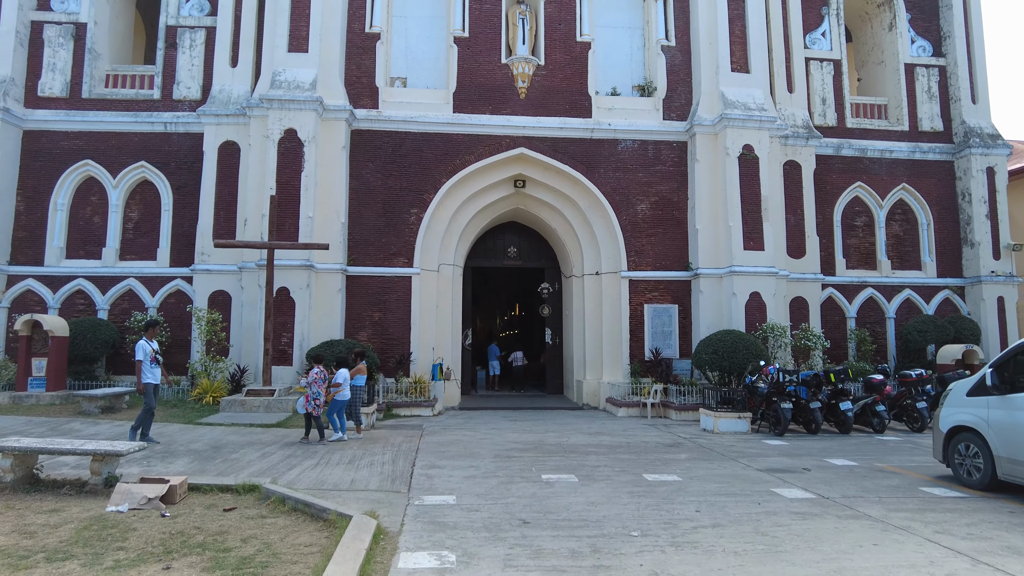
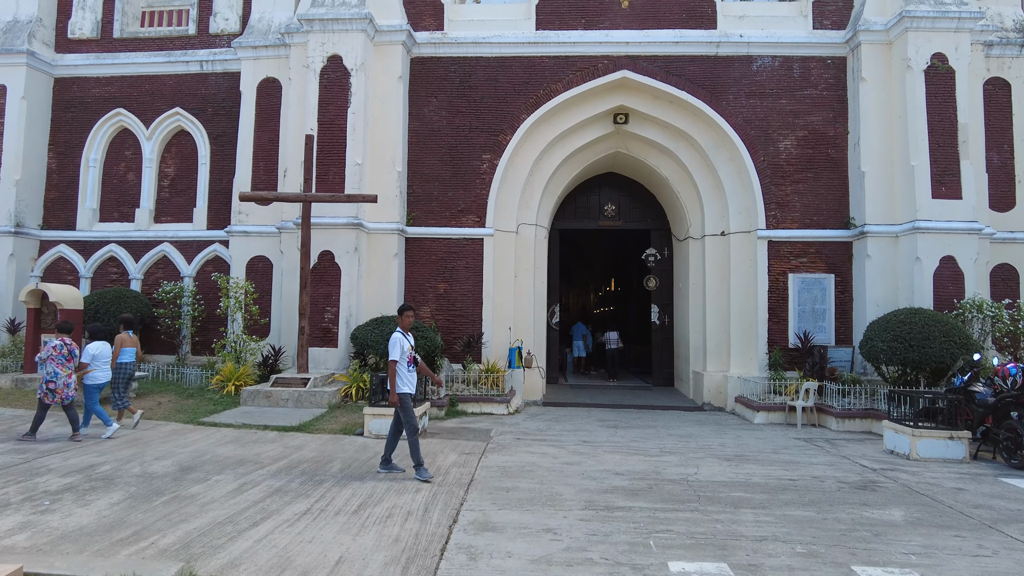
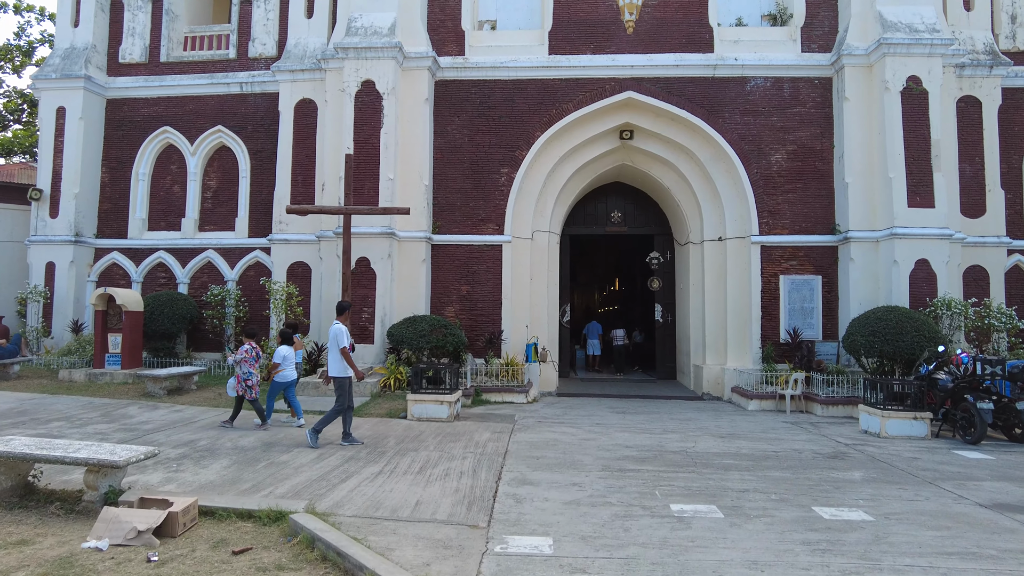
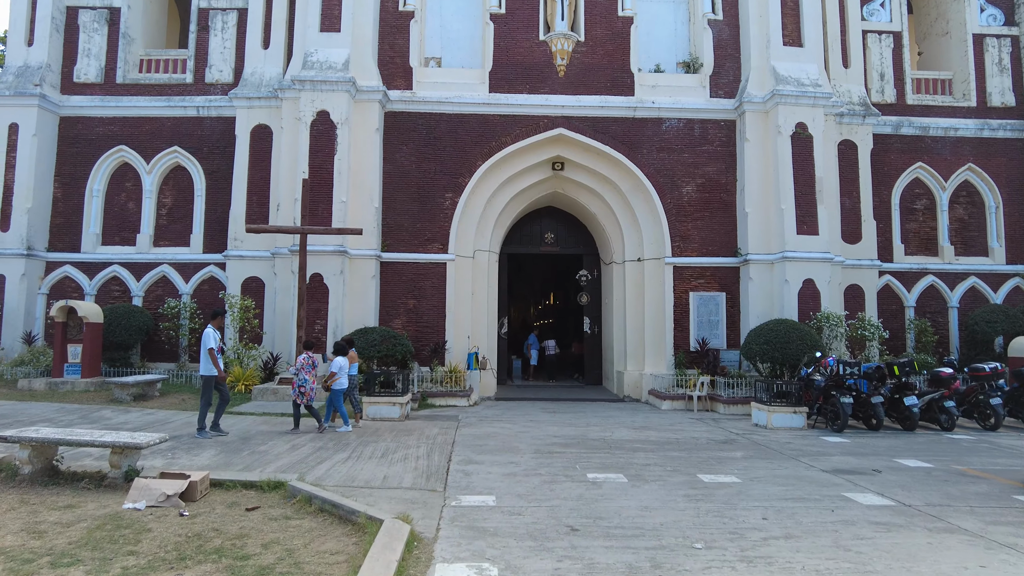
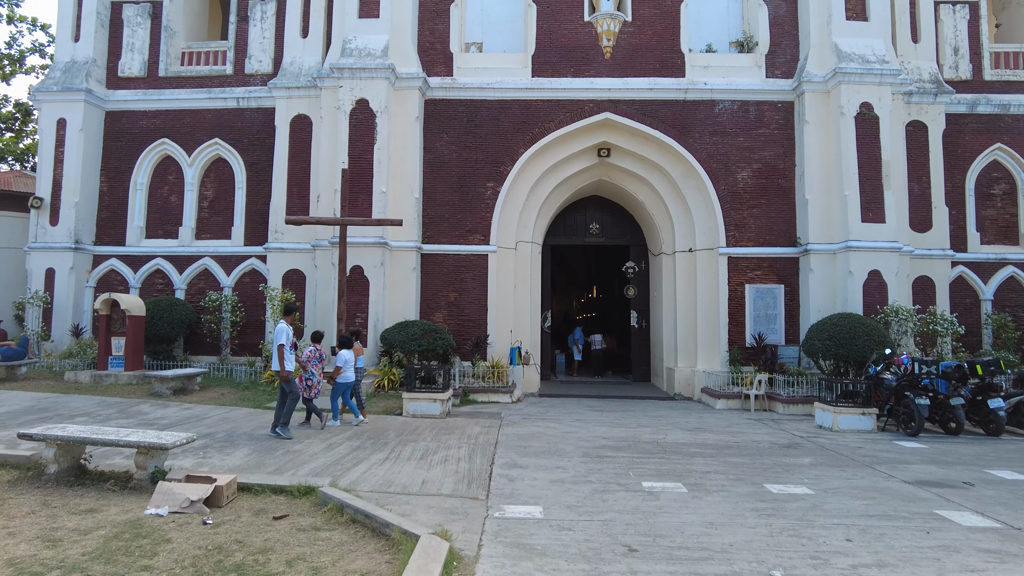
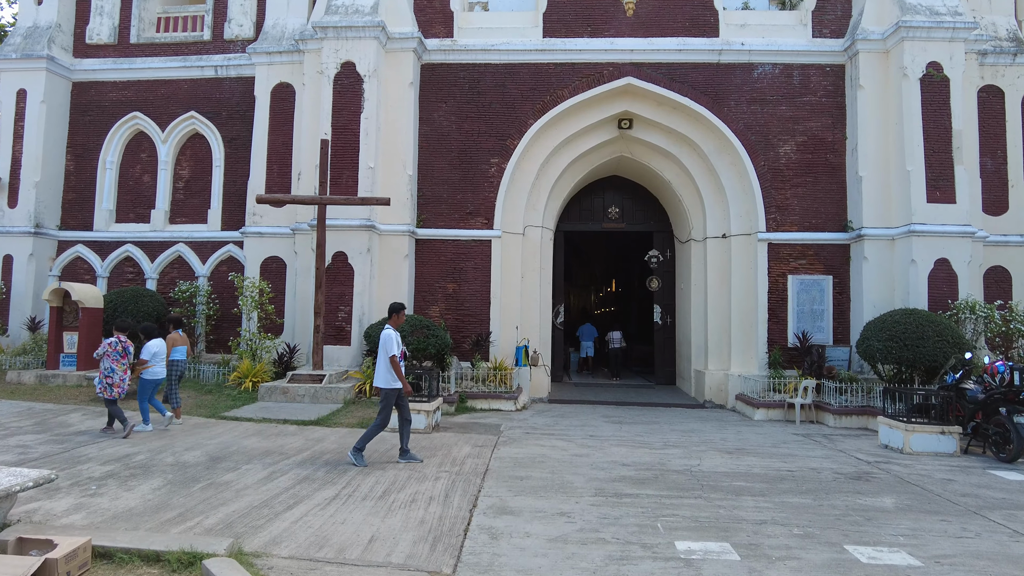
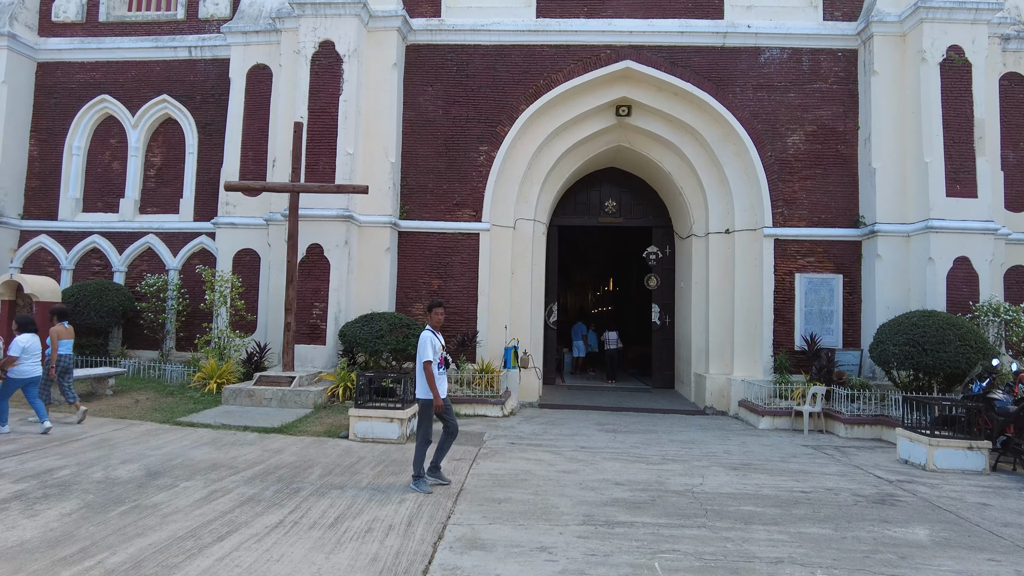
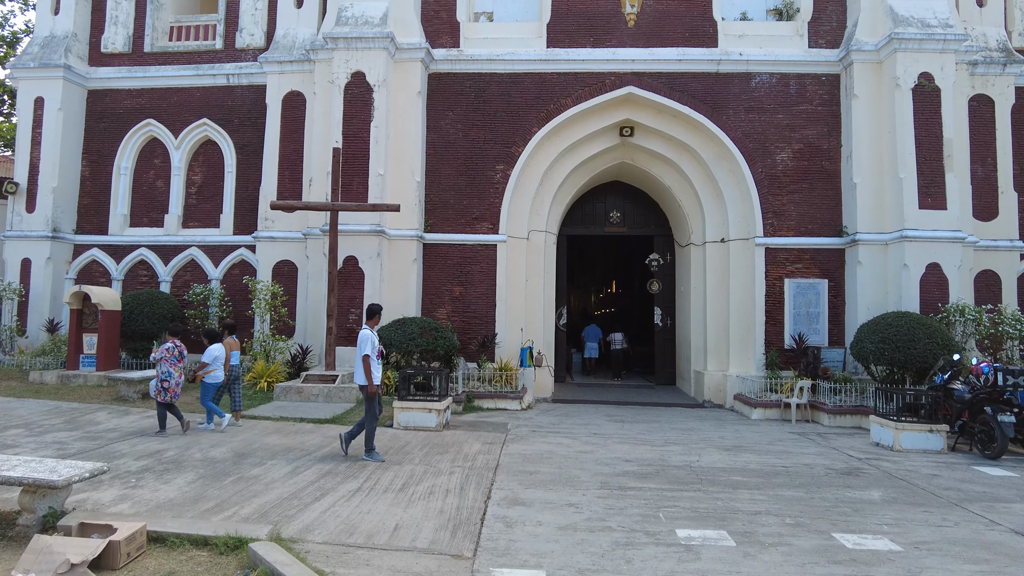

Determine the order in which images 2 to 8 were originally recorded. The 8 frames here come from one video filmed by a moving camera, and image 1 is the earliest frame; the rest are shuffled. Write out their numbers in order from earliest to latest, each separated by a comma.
4, 5, 3, 8, 6, 2, 7
